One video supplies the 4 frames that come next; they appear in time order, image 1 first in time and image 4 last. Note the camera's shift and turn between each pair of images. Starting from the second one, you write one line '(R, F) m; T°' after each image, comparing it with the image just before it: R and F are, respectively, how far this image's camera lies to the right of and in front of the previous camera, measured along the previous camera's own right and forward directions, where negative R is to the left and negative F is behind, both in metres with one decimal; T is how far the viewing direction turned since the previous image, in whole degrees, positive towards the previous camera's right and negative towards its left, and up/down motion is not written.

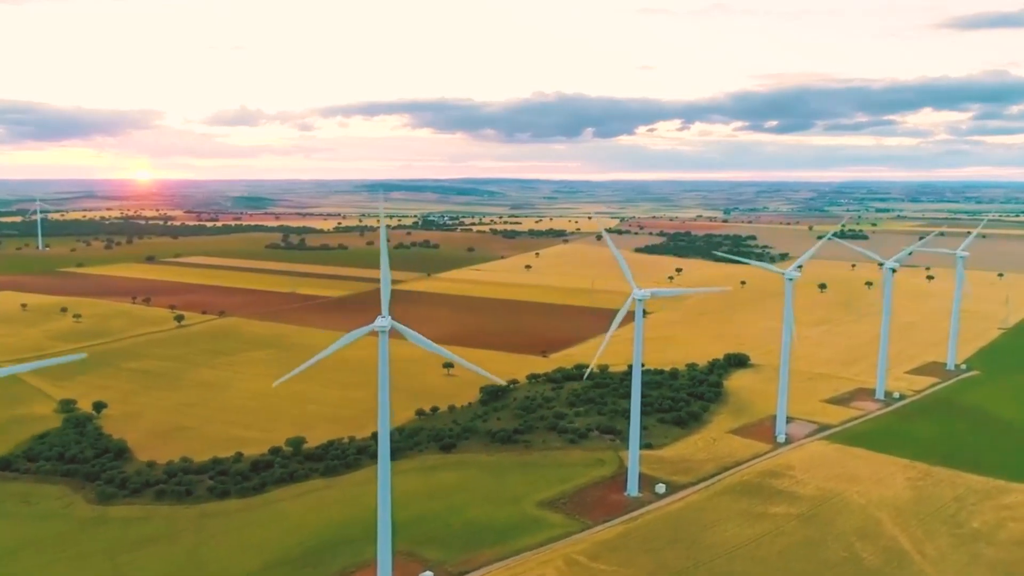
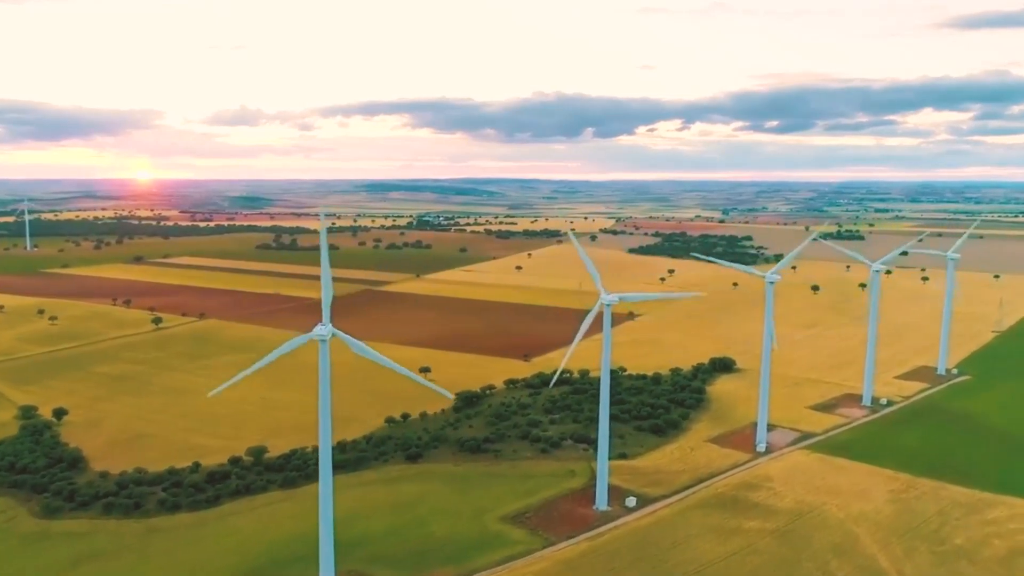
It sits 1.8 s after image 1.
(+1.8, +1.7) m; 0°
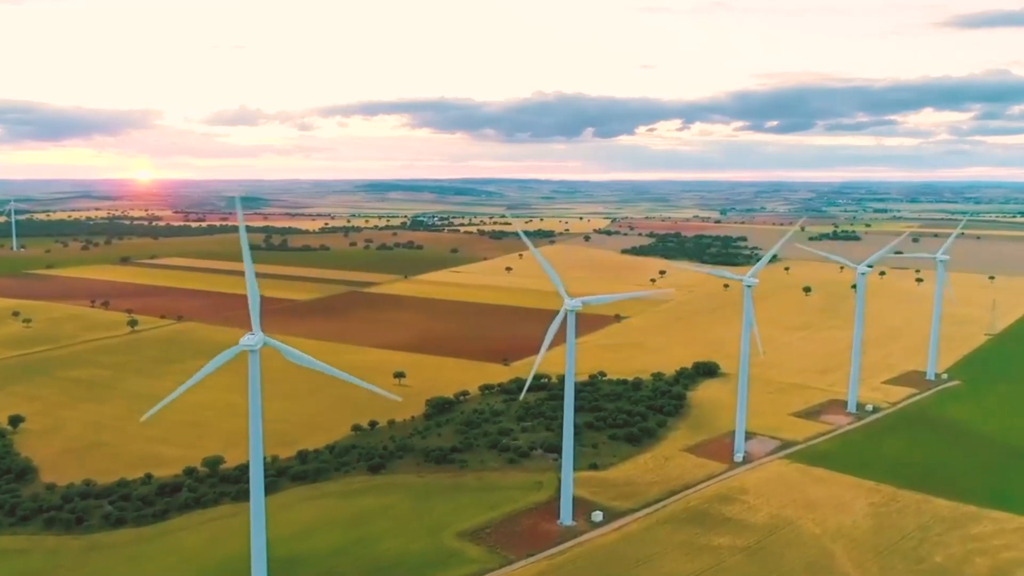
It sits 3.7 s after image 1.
(+1.8, +1.7) m; 0°
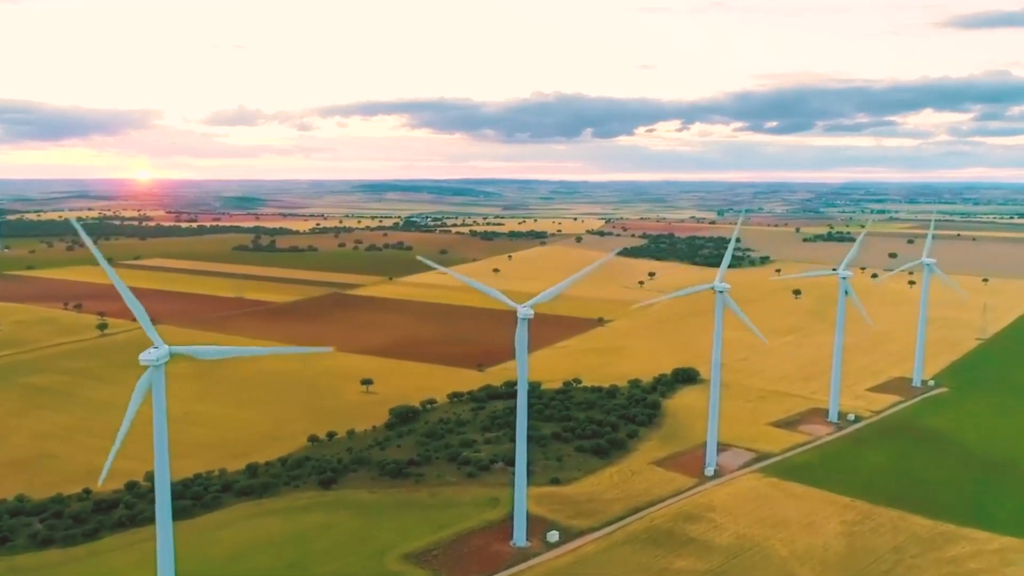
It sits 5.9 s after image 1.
(+2.2, +2.0) m; 0°
